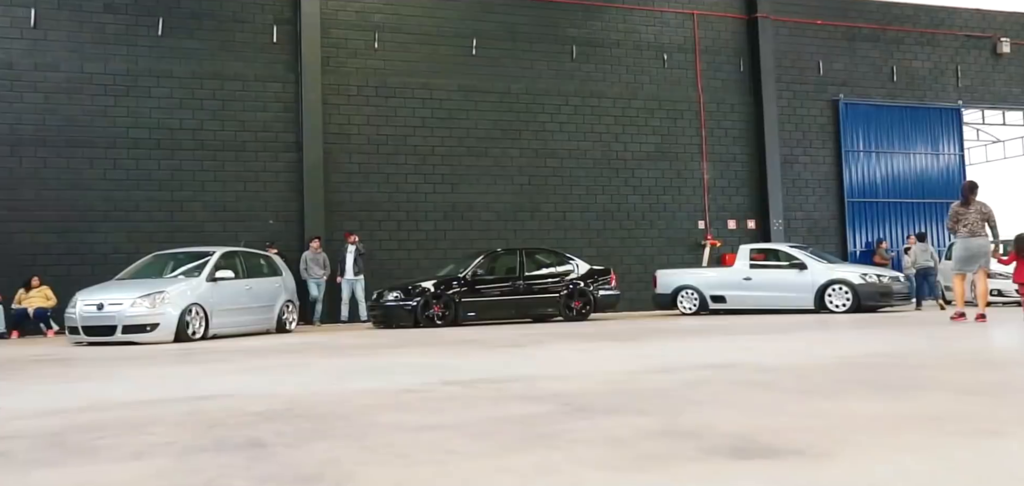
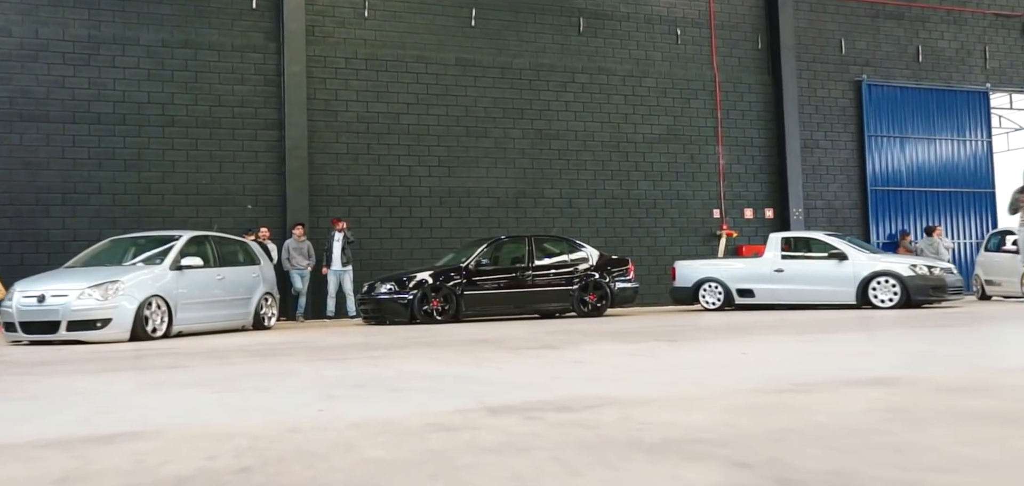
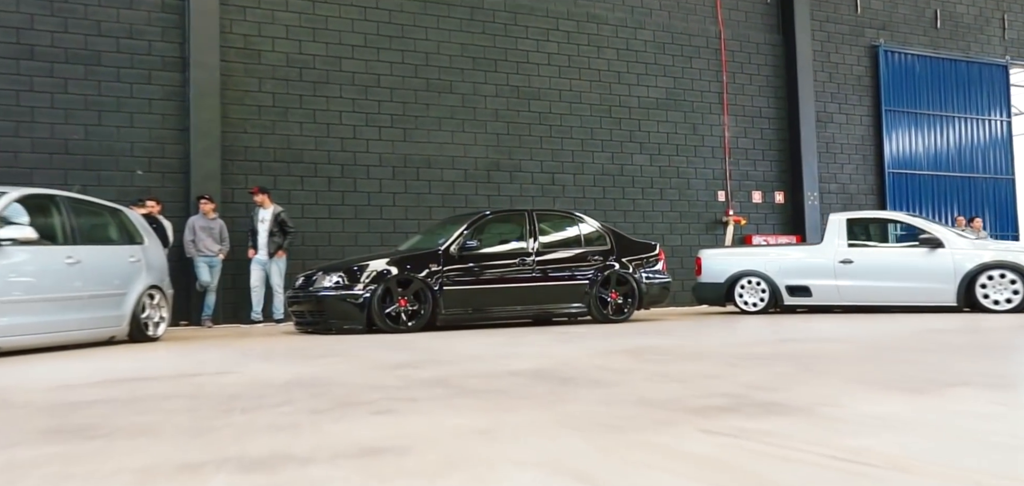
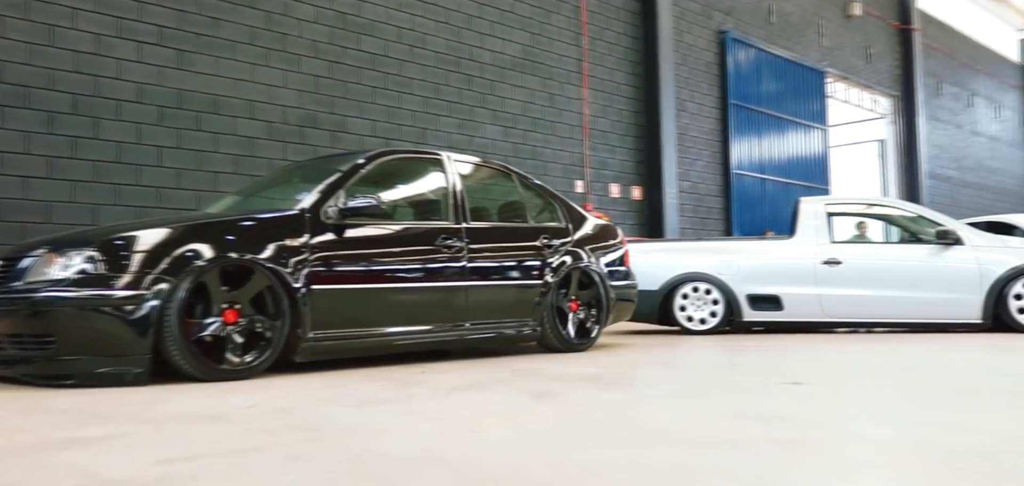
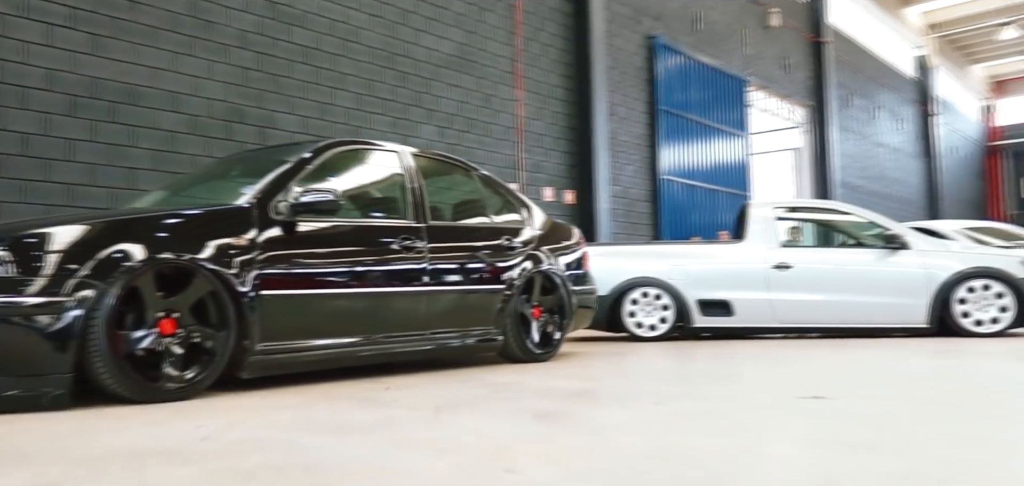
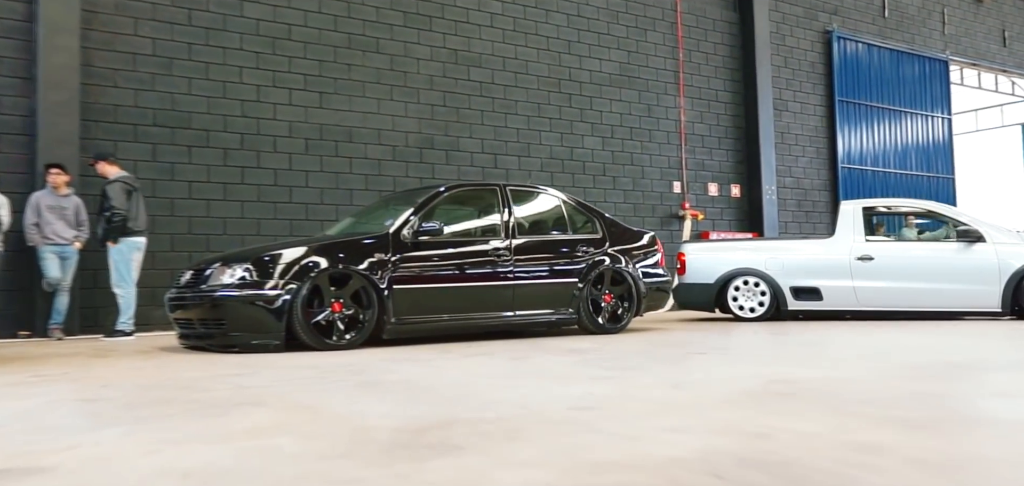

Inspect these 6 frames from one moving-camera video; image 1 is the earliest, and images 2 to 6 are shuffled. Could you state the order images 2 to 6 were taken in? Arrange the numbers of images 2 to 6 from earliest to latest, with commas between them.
2, 3, 6, 4, 5
